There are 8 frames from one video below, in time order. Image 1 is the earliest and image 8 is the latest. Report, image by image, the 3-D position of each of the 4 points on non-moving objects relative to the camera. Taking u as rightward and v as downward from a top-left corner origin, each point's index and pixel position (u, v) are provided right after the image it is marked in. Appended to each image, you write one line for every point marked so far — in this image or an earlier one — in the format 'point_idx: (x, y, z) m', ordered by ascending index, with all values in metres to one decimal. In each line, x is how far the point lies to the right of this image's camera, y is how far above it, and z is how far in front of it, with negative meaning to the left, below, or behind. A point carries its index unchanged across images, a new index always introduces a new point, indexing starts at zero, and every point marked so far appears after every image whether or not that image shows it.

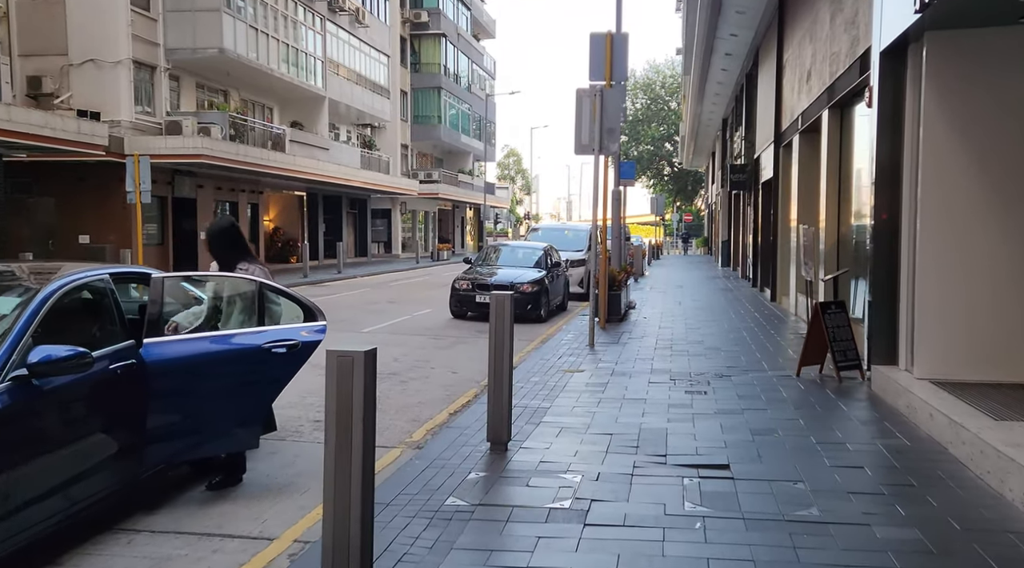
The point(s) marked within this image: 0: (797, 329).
0: (+4.3, -0.7, +13.3) m
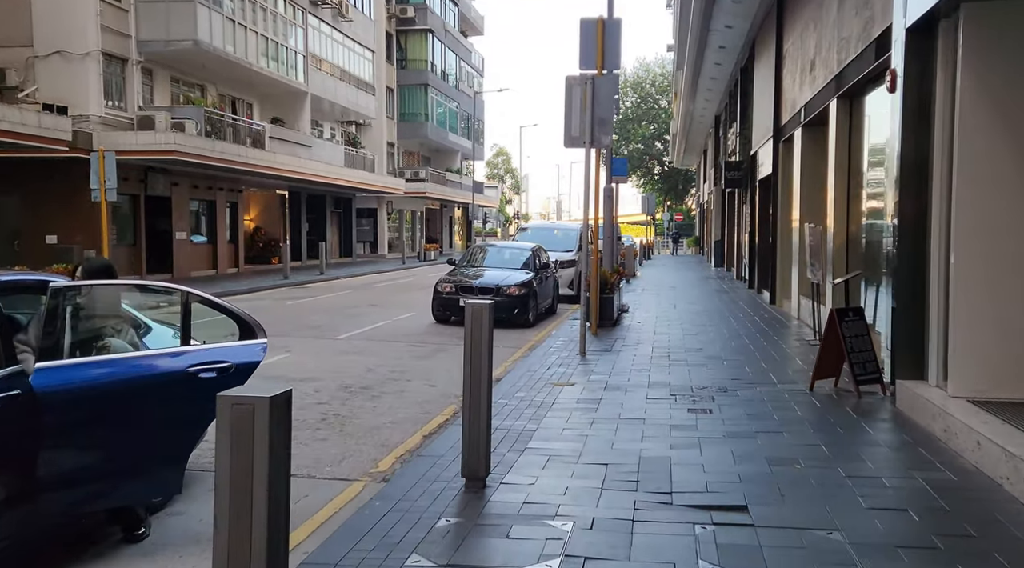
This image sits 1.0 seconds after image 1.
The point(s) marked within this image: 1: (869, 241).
0: (+4.1, -0.7, +12.5) m
1: (+4.3, +0.5, +10.4) m
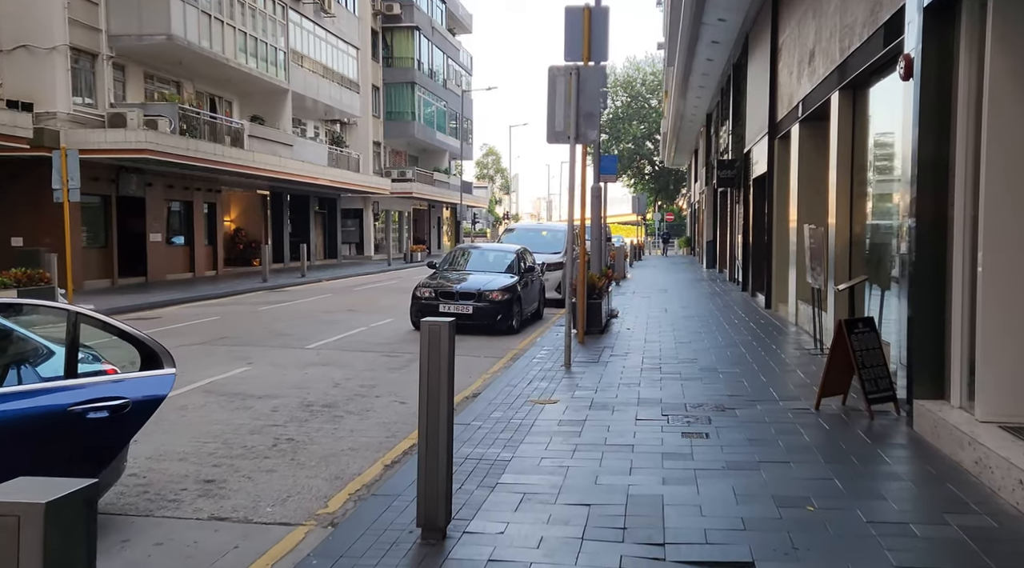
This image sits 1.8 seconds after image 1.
0: (+3.9, -0.8, +11.7) m
1: (+4.1, +0.4, +9.7) m
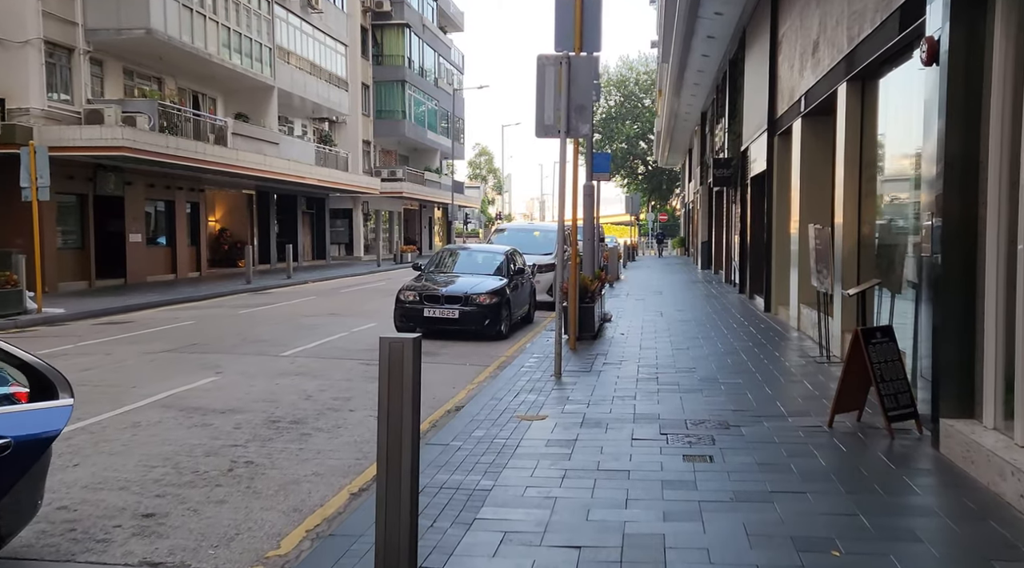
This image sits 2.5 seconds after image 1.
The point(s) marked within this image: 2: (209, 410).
0: (+3.7, -0.8, +11.1) m
1: (+4.0, +0.4, +9.0) m
2: (-2.7, -1.1, +7.7) m
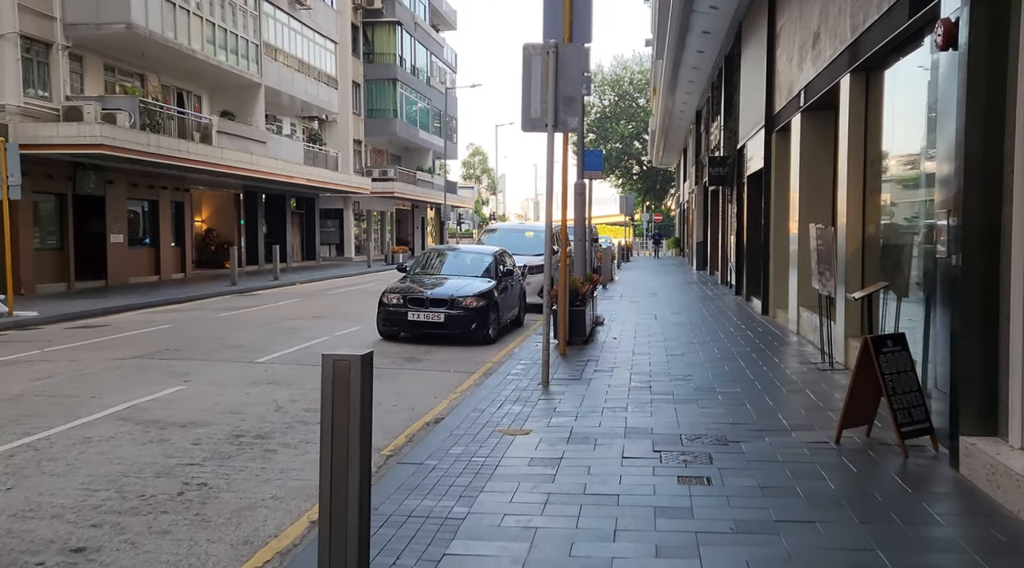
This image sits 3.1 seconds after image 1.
0: (+3.5, -0.8, +10.6) m
1: (+3.8, +0.4, +8.5) m
2: (-2.8, -1.2, +7.2) m
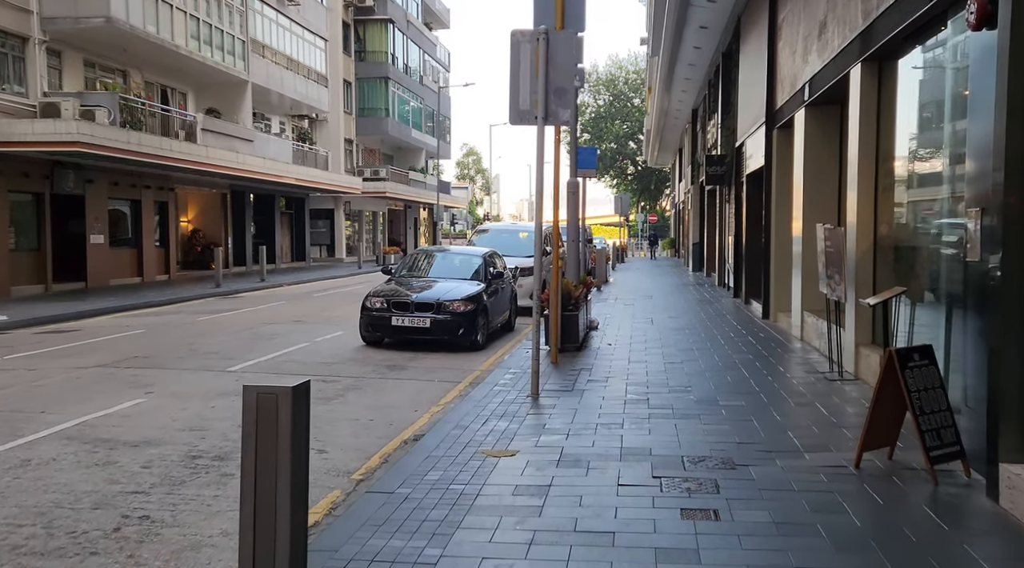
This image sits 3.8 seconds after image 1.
0: (+3.4, -0.9, +10.0) m
1: (+3.7, +0.3, +7.9) m
2: (-3.0, -1.2, +6.5) m
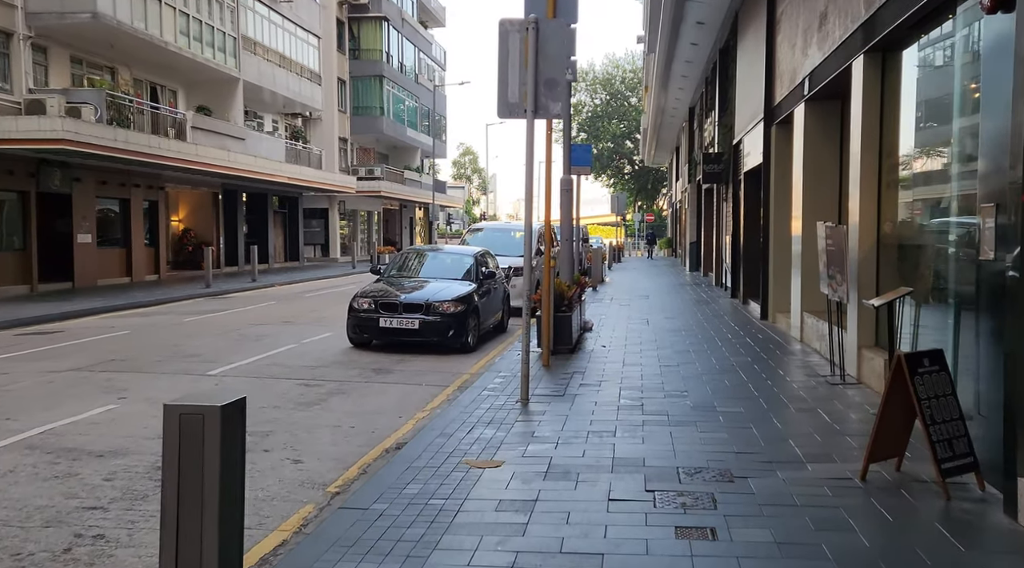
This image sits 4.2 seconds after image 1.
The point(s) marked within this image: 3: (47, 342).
0: (+3.3, -0.9, +9.7) m
1: (+3.6, +0.3, +7.6) m
2: (-3.1, -1.2, +6.2) m
3: (-6.8, -0.8, +12.6) m
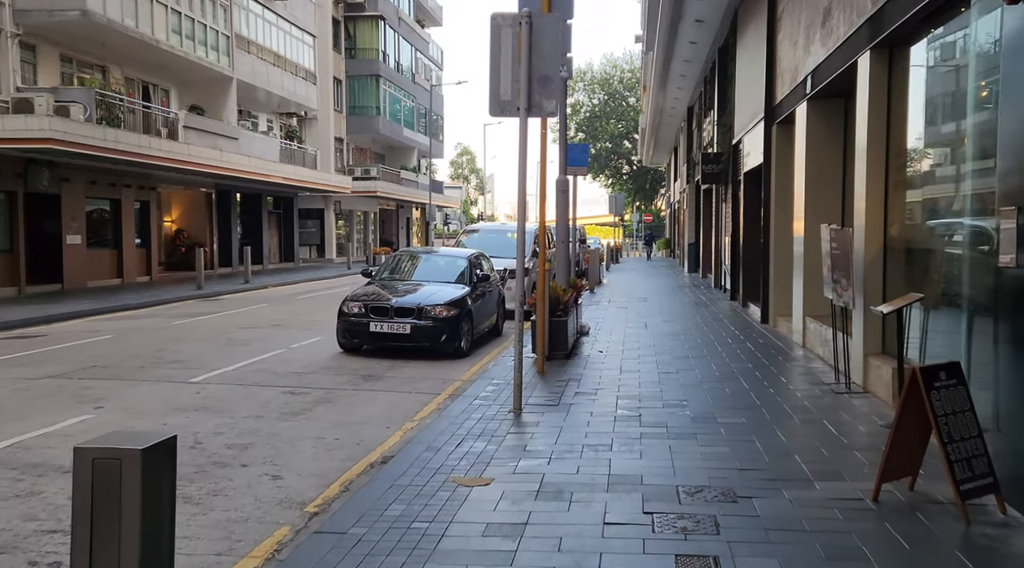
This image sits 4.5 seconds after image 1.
0: (+3.2, -0.9, +9.4) m
1: (+3.5, +0.3, +7.3) m
2: (-3.1, -1.2, +5.8) m
3: (-6.9, -0.9, +12.3) m
